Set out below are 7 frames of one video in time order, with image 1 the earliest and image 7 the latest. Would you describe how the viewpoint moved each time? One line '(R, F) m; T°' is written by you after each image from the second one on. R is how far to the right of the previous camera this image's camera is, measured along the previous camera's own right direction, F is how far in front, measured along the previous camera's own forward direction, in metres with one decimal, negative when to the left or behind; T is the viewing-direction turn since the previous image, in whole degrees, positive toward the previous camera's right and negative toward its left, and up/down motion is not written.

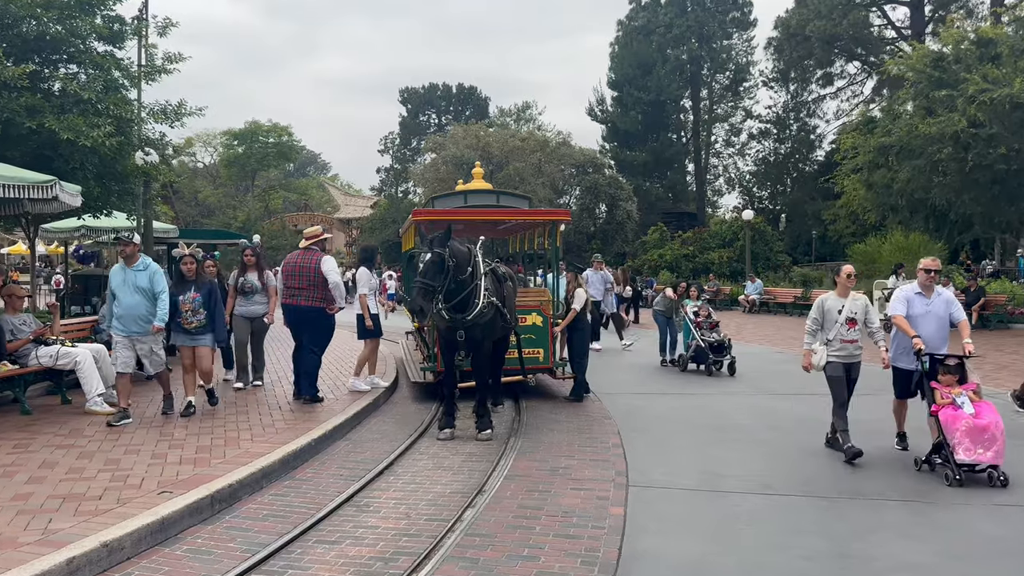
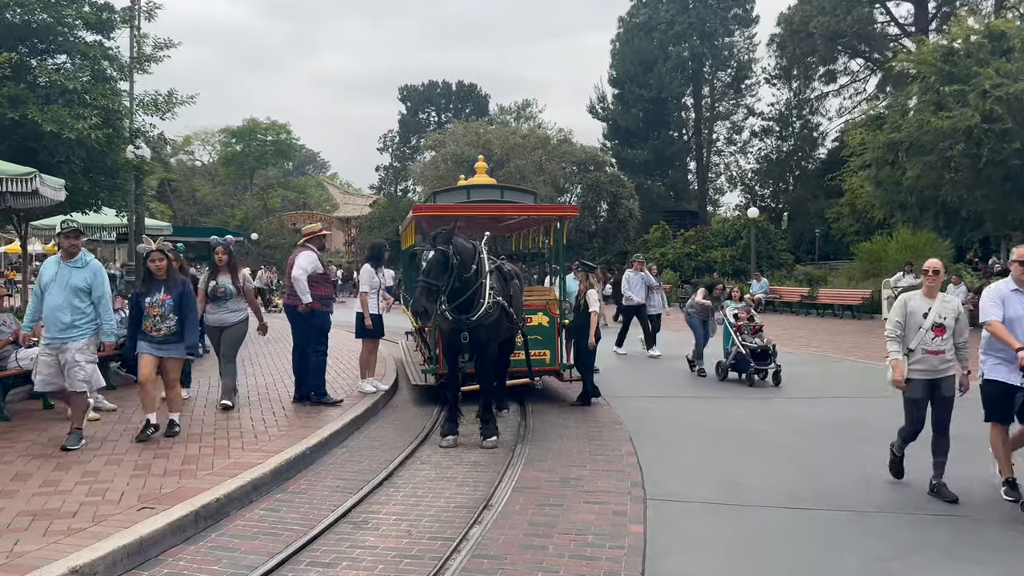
(-0.1, +0.4) m; 0°
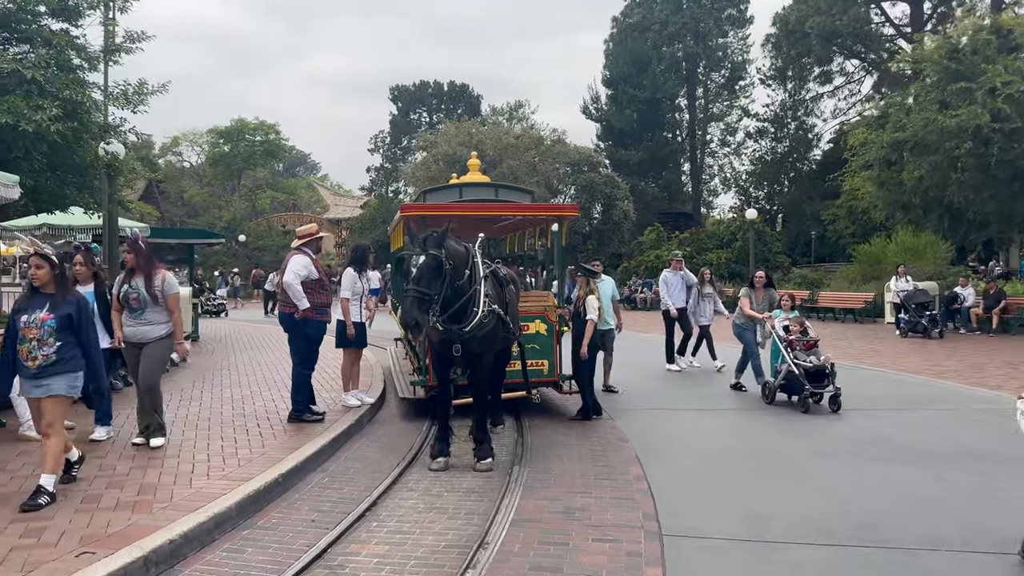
(0.0, +0.7) m; +1°
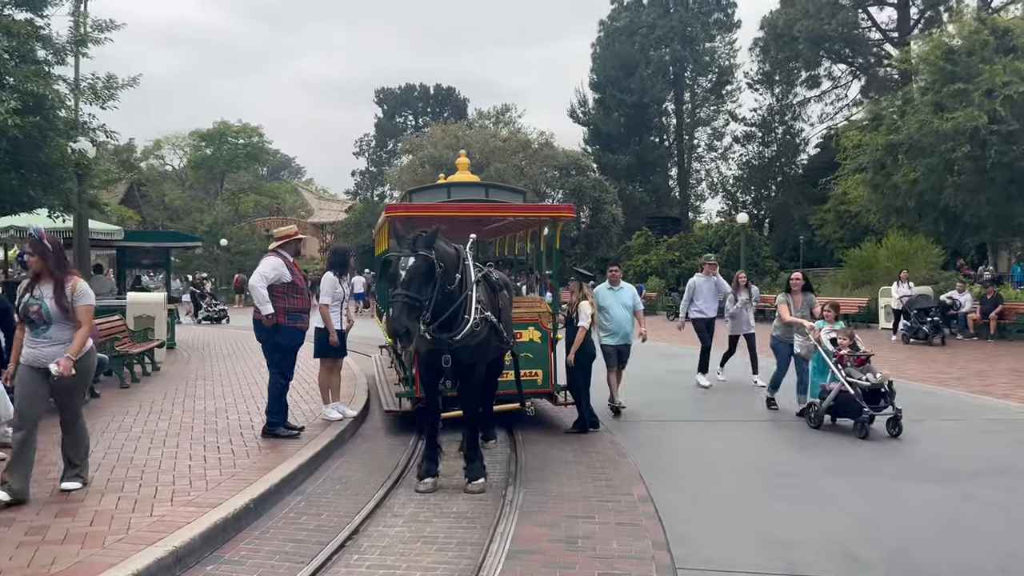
(-0.1, +0.5) m; +1°
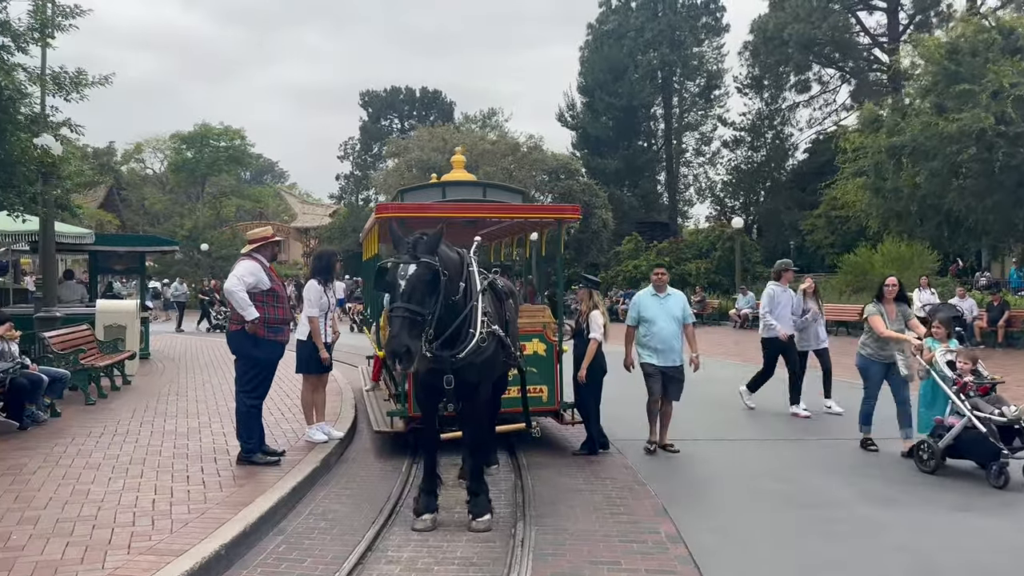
(-0.2, +0.8) m; +1°
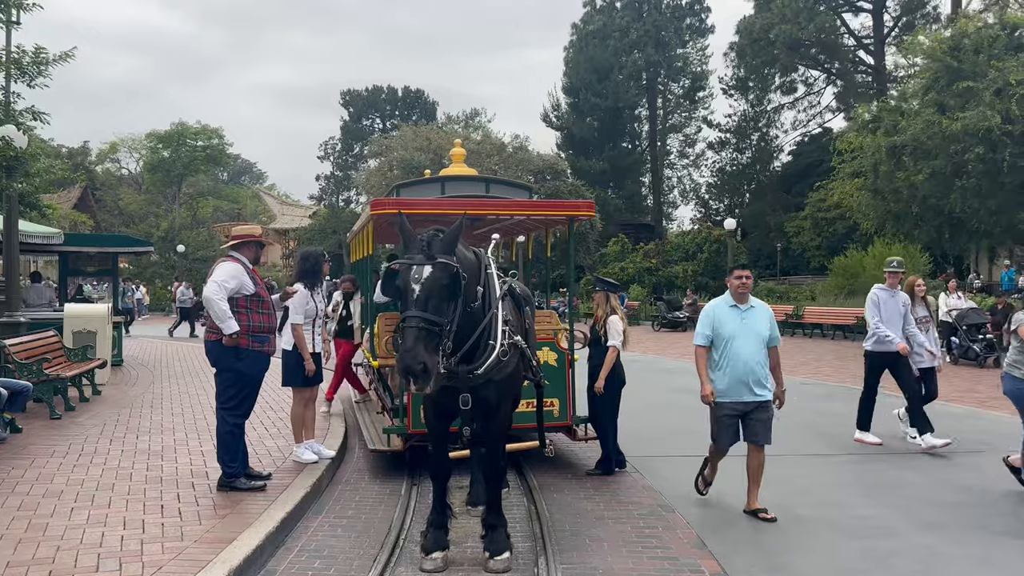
(-0.3, +0.7) m; +1°
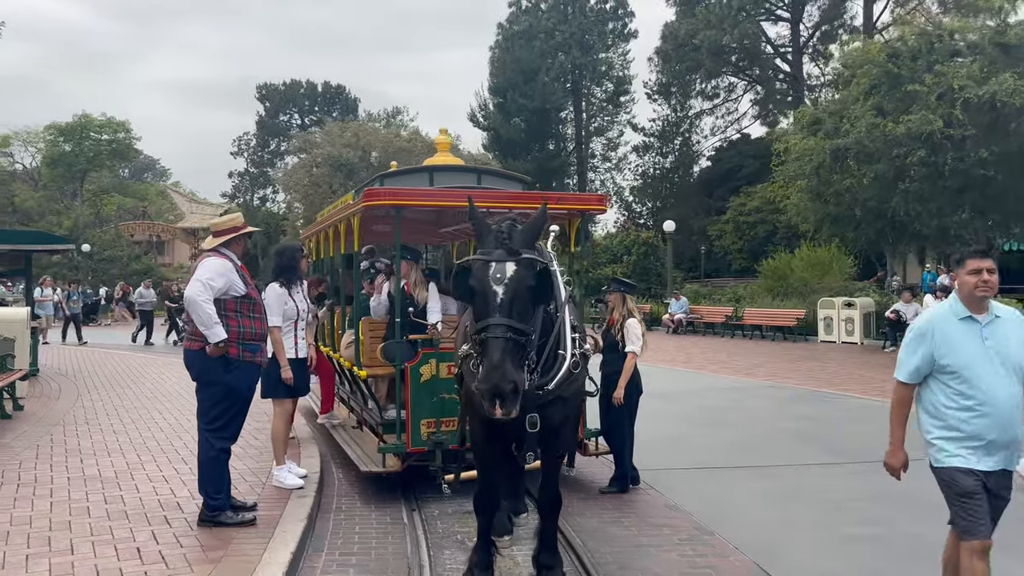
(-0.7, +0.7) m; +6°
